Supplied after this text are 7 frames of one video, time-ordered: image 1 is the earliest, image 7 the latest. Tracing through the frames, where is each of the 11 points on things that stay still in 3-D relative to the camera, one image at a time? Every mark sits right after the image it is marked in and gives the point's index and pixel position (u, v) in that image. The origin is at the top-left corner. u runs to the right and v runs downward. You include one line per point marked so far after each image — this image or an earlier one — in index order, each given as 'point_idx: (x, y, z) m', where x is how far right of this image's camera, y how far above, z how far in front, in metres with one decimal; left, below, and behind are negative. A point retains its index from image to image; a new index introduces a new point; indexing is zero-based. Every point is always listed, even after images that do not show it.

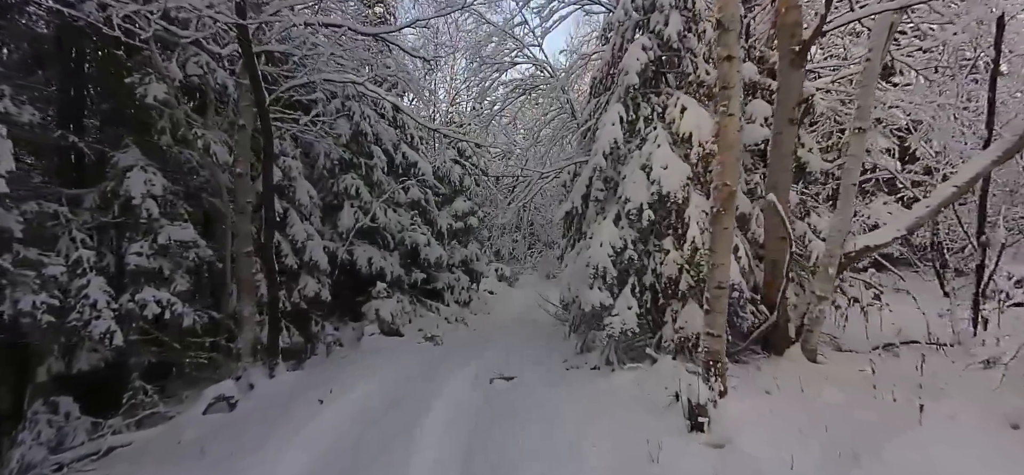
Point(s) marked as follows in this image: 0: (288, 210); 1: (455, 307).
0: (-3.7, +0.5, +9.2) m
1: (-1.3, -1.6, +13.2) m
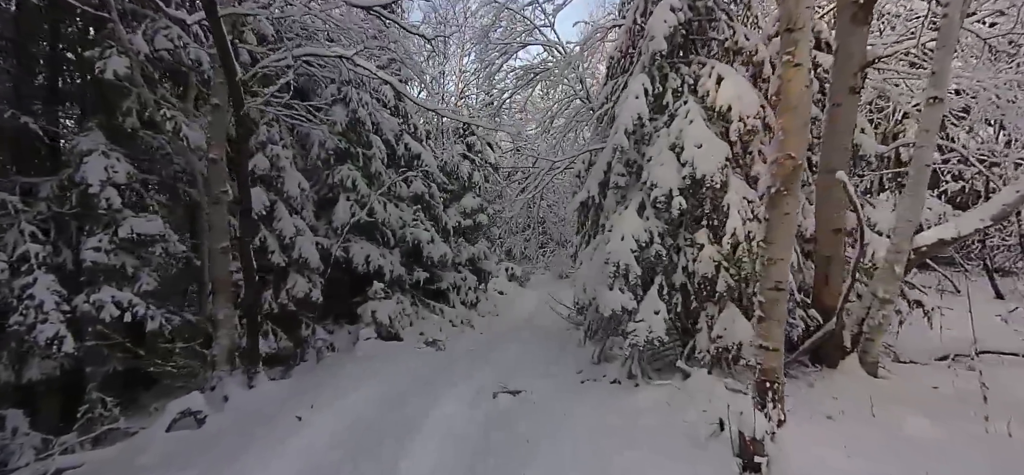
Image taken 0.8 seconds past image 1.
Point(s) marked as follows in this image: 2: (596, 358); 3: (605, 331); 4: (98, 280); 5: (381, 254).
0: (-3.5, +0.5, +8.4) m
1: (-1.1, -1.6, +12.3) m
2: (+1.0, -1.4, +6.6) m
3: (+1.1, -1.1, +6.5) m
4: (-4.5, -0.5, +6.1) m
5: (-2.4, -0.3, +10.0) m
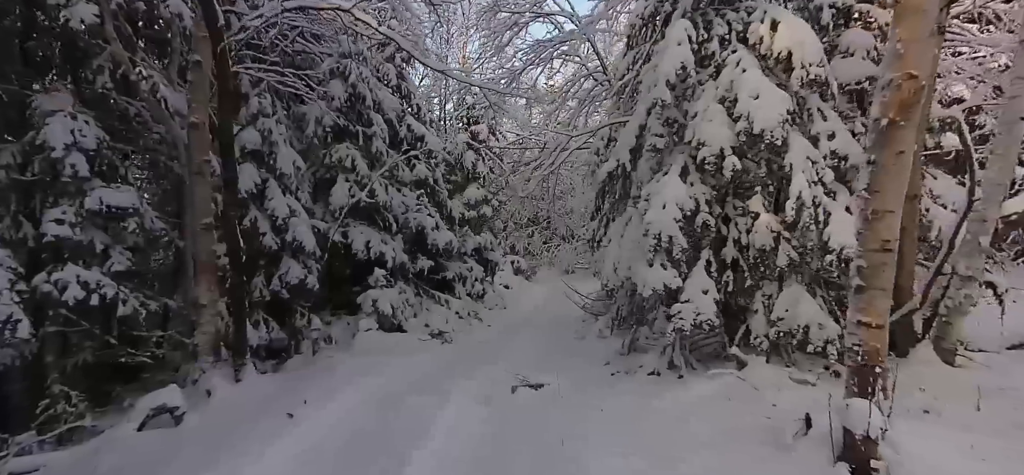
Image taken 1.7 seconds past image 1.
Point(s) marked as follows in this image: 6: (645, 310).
0: (-3.3, +0.8, +7.6) m
1: (-0.9, -1.3, +11.6) m
2: (+1.2, -1.2, +5.9) m
3: (+1.3, -0.8, +5.8) m
4: (-4.3, -0.2, +5.3) m
5: (-2.2, 0.0, +9.3) m
6: (+1.3, -0.8, +5.7) m
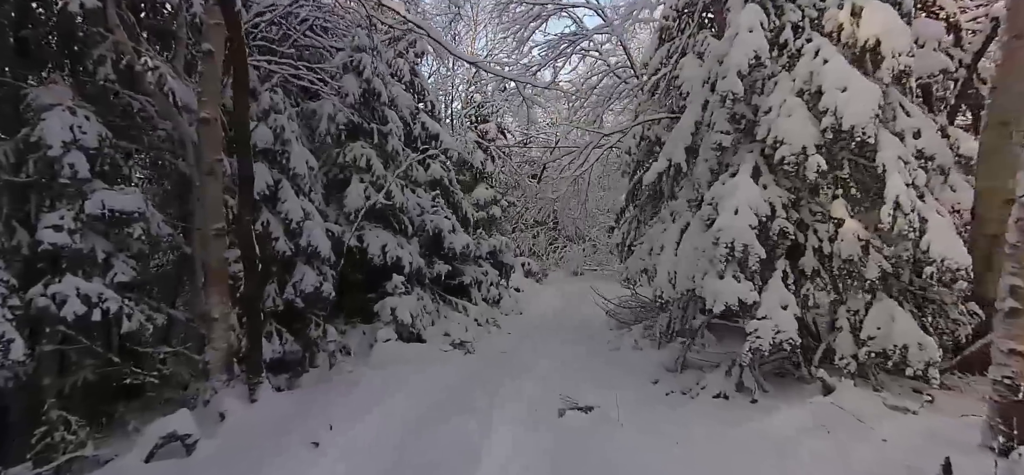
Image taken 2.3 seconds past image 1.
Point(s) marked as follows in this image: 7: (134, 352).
0: (-2.9, +0.7, +7.1) m
1: (-0.6, -1.4, +11.1) m
2: (+1.6, -1.2, +5.4) m
3: (+1.7, -0.9, +5.3) m
4: (-3.9, -0.3, +4.8) m
5: (-1.8, -0.1, +8.8) m
6: (+1.7, -0.8, +5.2) m
7: (-3.7, -1.1, +5.5) m
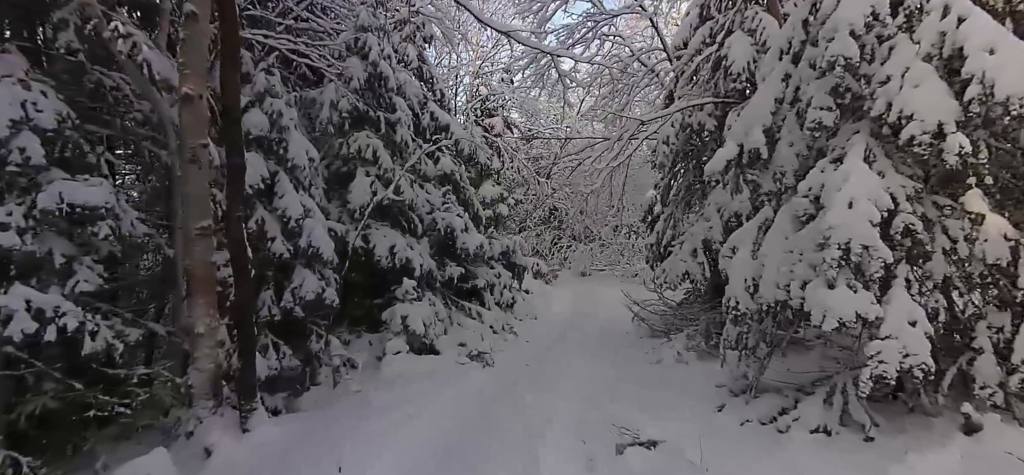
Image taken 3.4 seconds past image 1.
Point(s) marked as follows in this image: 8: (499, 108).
0: (-2.6, +0.7, +6.3) m
1: (-0.3, -1.4, +10.2) m
2: (+1.9, -1.2, +4.6) m
3: (+2.0, -0.9, +4.5) m
4: (-3.6, -0.3, +3.9) m
5: (-1.5, -0.1, +7.9) m
6: (+2.1, -0.8, +4.4) m
7: (-3.4, -1.1, +4.6) m
8: (-0.4, +3.5, +15.1) m
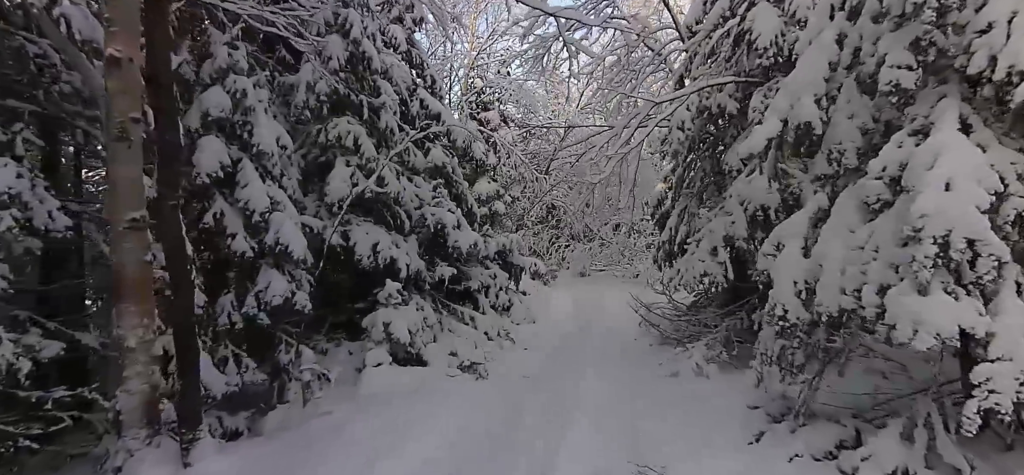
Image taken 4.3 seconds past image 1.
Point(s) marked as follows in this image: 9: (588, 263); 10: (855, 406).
0: (-2.6, +0.8, +5.5) m
1: (-0.3, -1.3, +9.4) m
2: (+1.9, -1.2, +3.8) m
3: (+2.0, -0.8, +3.7) m
4: (-3.6, -0.2, +3.1) m
5: (-1.5, -0.1, +7.2) m
6: (+2.1, -0.8, +3.6) m
7: (-3.4, -1.1, +3.8) m
8: (-0.5, +3.5, +14.3) m
9: (+2.6, -0.9, +18.8) m
10: (+2.8, -1.4, +4.5) m
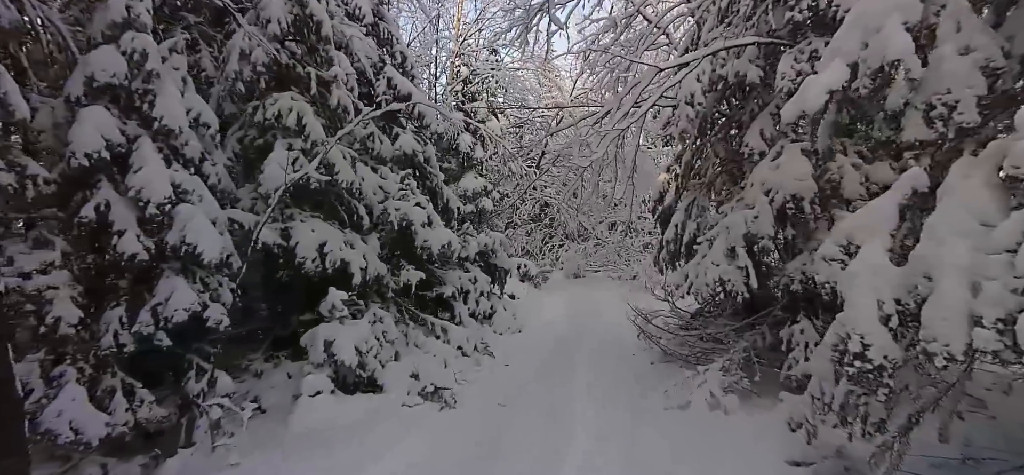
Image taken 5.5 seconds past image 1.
0: (-2.9, +0.8, +4.3) m
1: (-0.6, -1.3, +8.3) m
2: (+1.7, -1.2, +2.7) m
3: (+1.8, -0.8, +2.6) m
4: (-3.8, -0.2, +2.0) m
5: (-1.8, -0.1, +6.0) m
6: (+1.8, -0.8, +2.5) m
7: (-3.6, -1.1, +2.7) m
8: (-0.8, +3.5, +13.2) m
9: (+2.3, -0.8, +17.7) m
10: (+2.5, -1.3, +3.4) m
